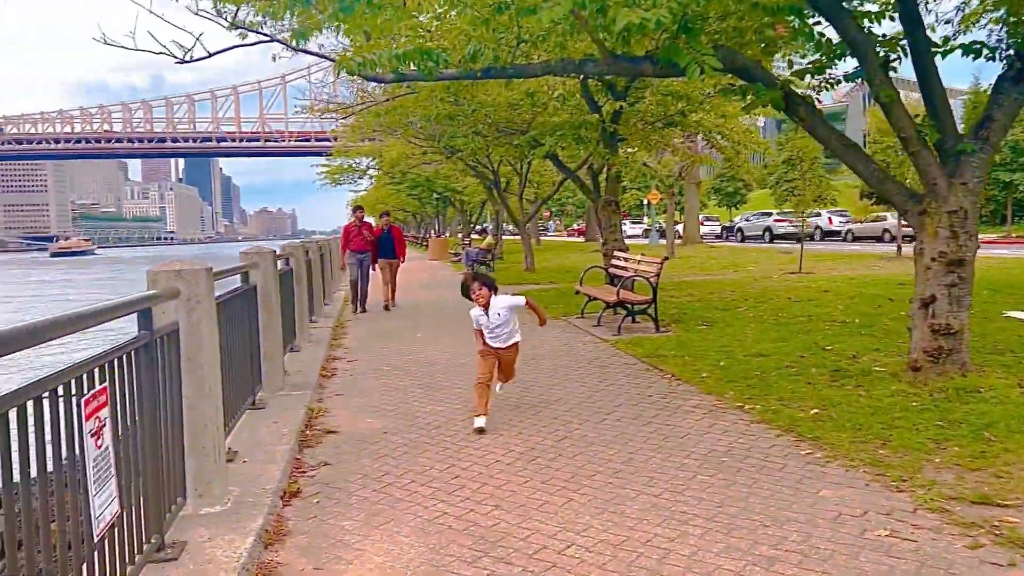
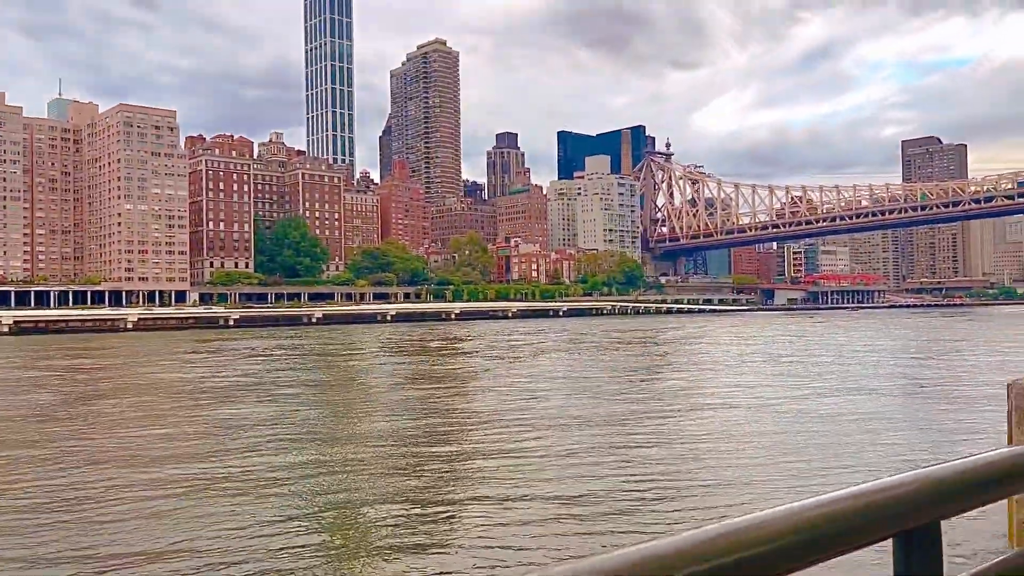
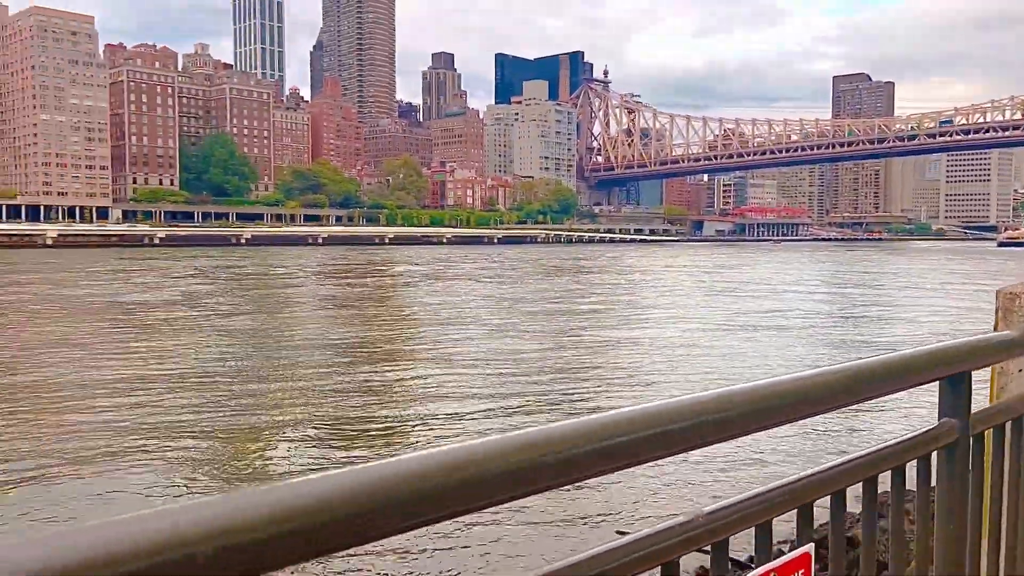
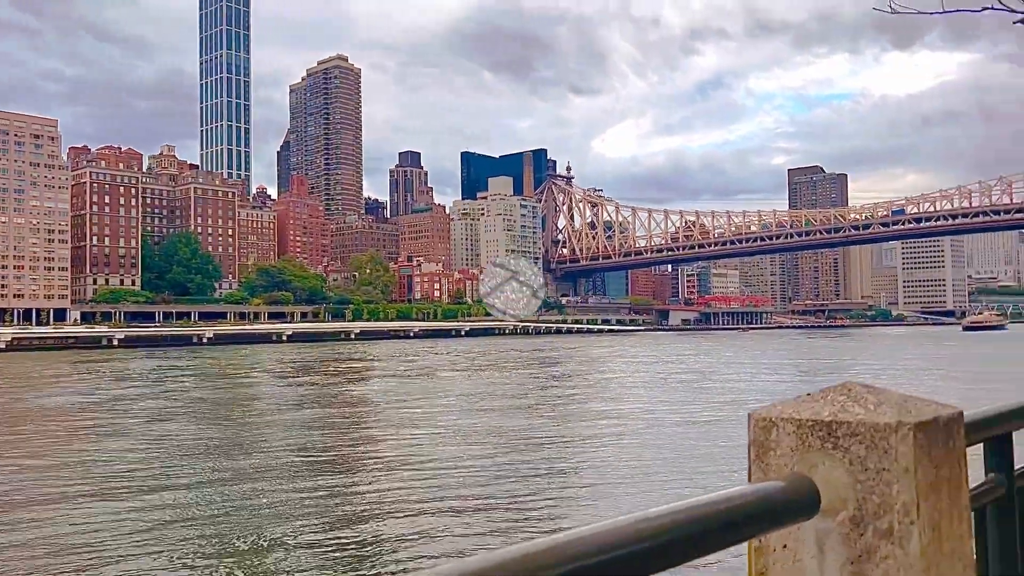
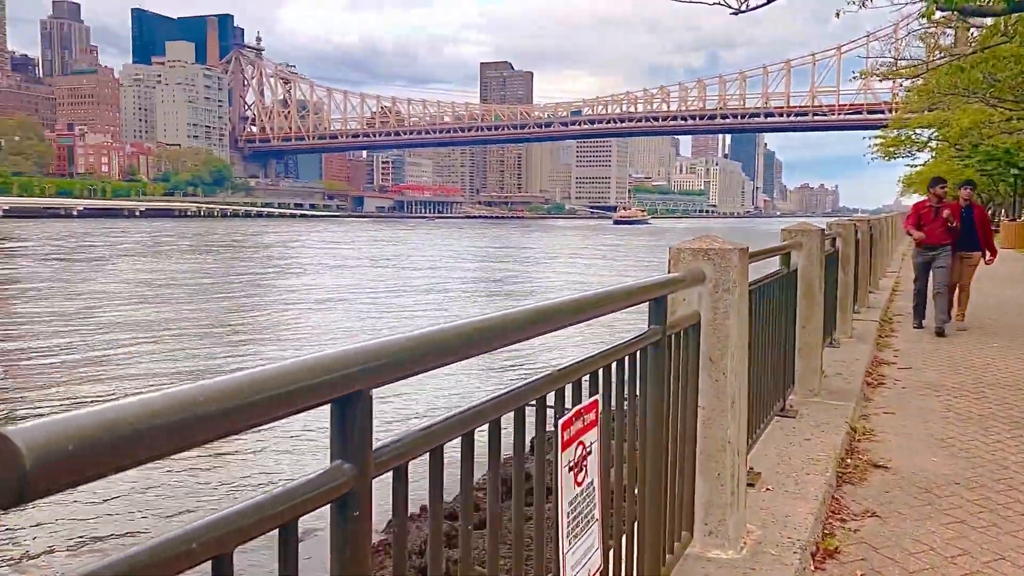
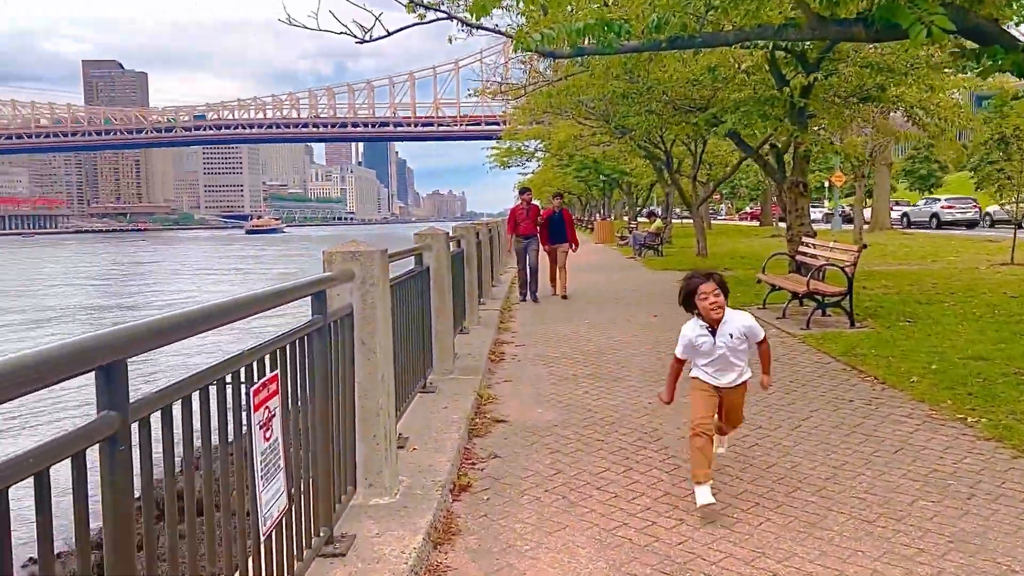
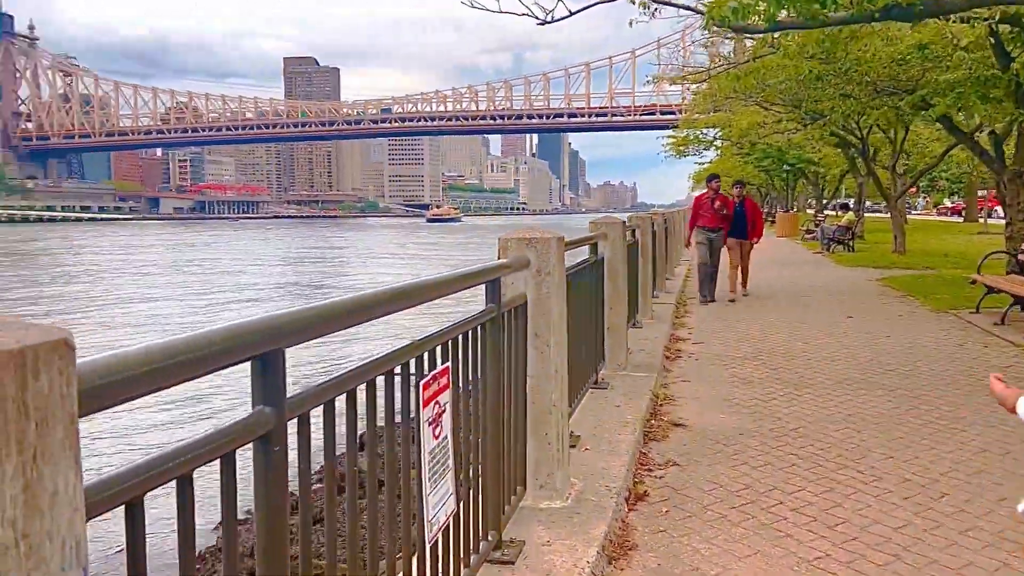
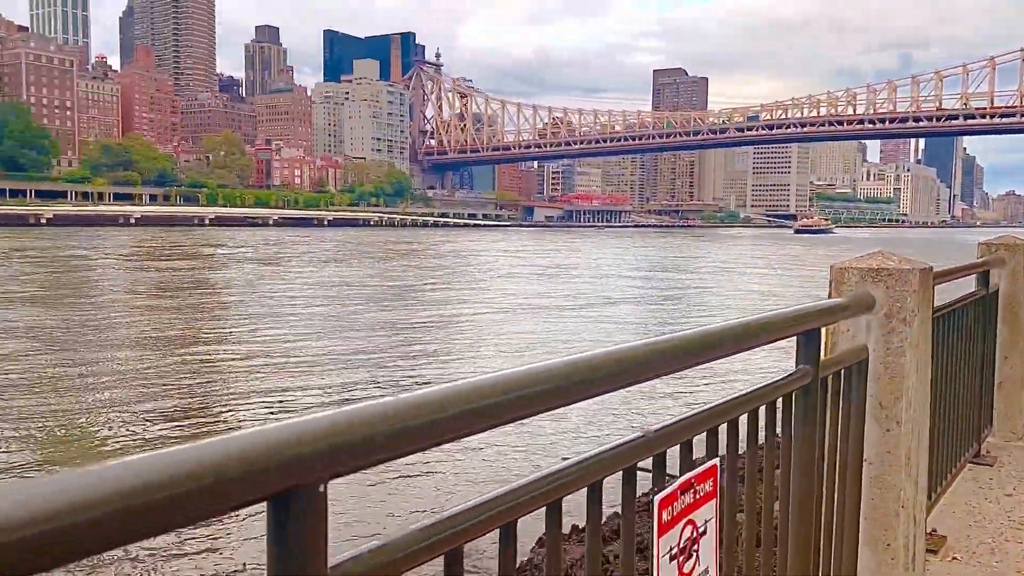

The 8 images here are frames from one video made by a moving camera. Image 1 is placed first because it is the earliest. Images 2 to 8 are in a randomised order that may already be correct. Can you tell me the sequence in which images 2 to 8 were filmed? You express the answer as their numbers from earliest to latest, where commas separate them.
6, 7, 5, 8, 3, 2, 4
